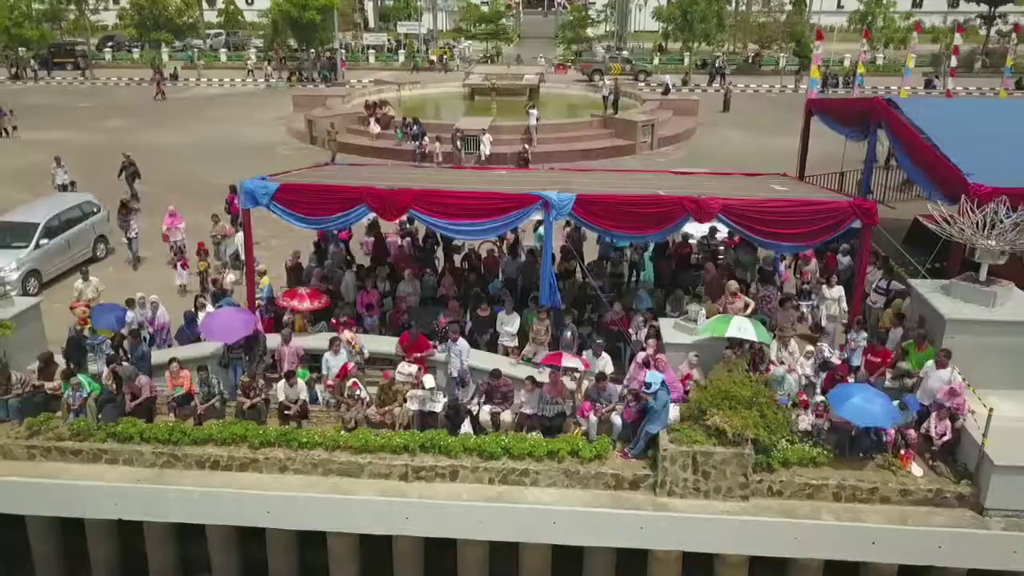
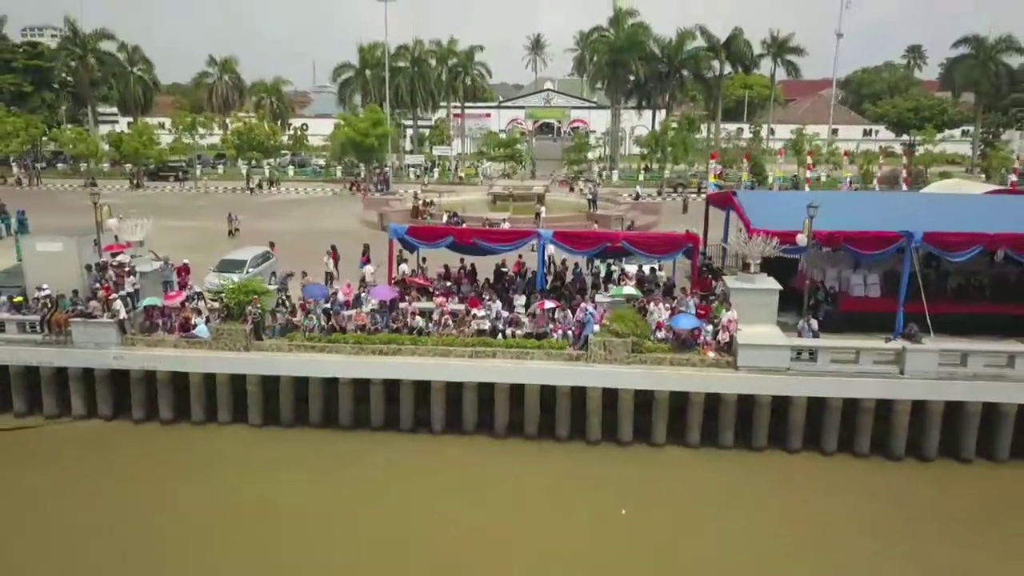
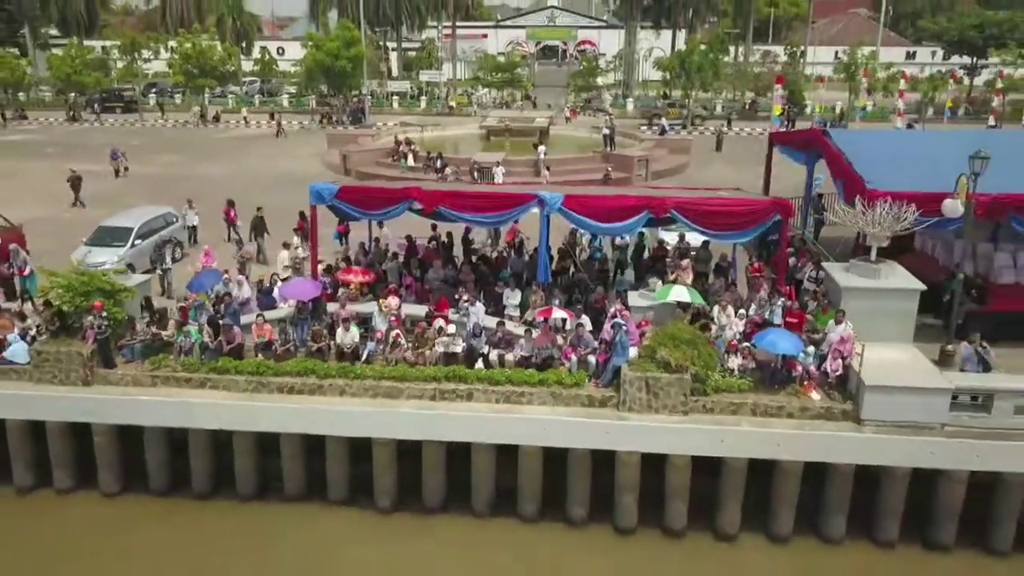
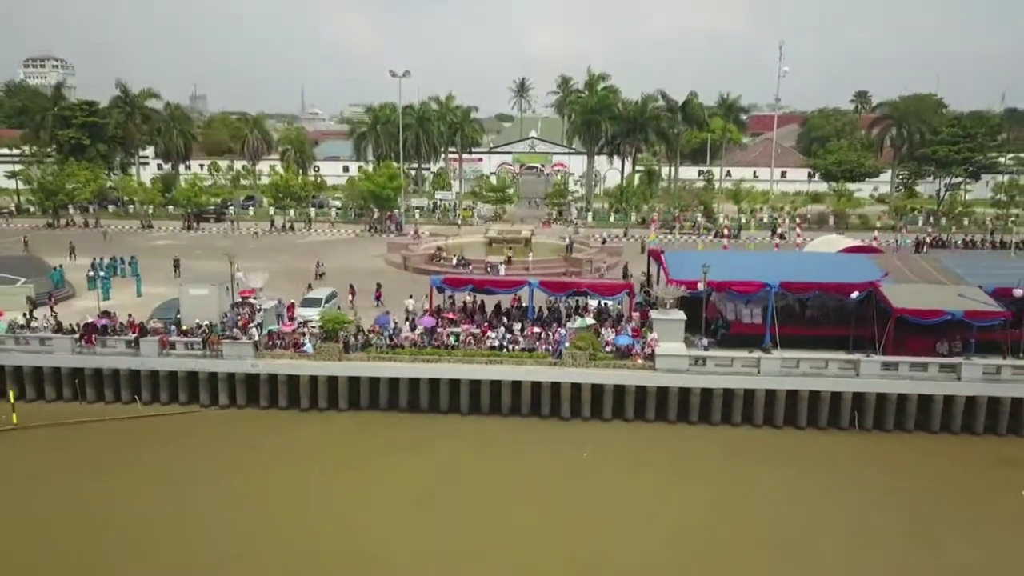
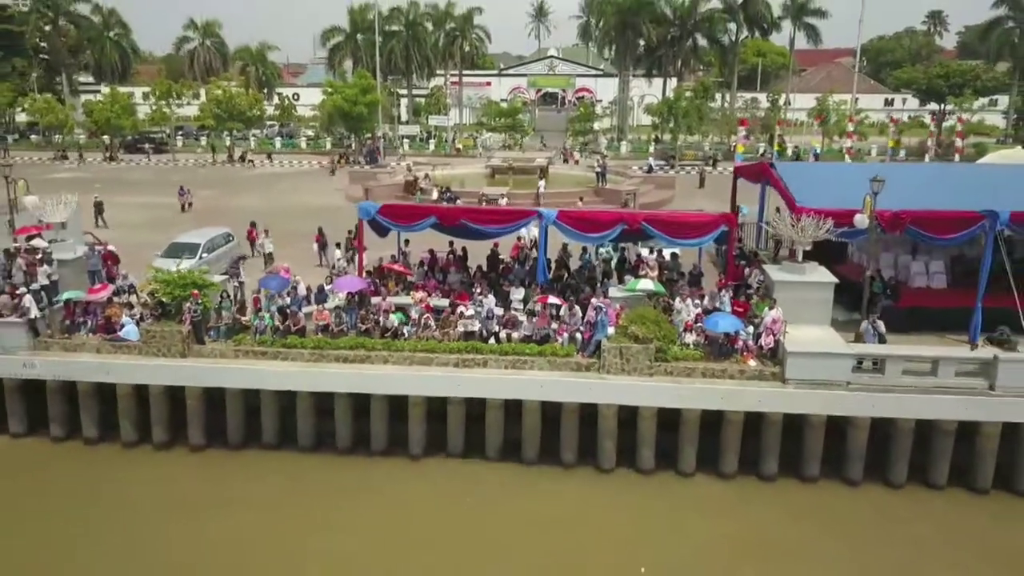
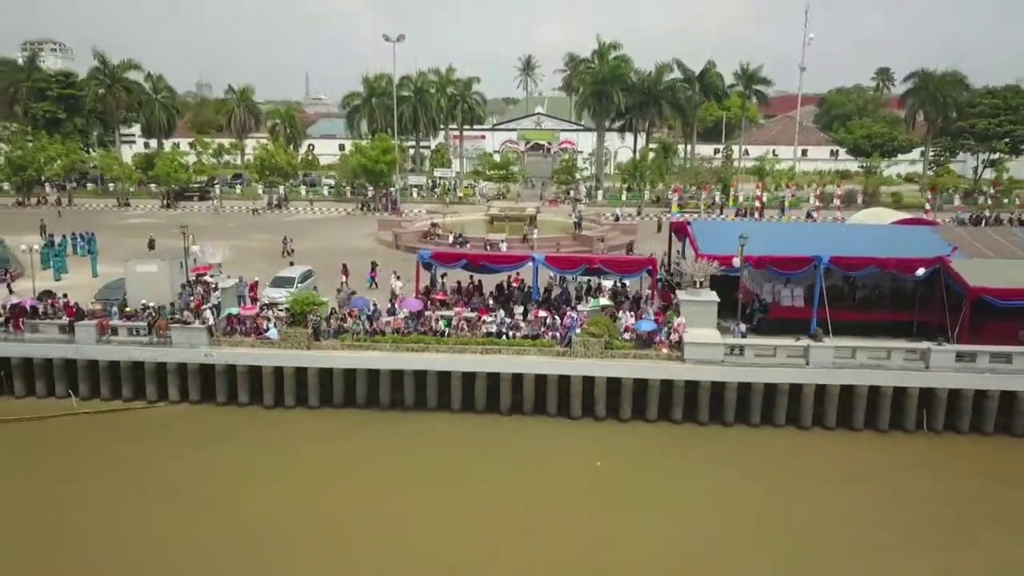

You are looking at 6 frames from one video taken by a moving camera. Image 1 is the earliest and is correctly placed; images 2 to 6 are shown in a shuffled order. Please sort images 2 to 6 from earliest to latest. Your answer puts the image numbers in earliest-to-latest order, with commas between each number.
3, 5, 2, 6, 4
